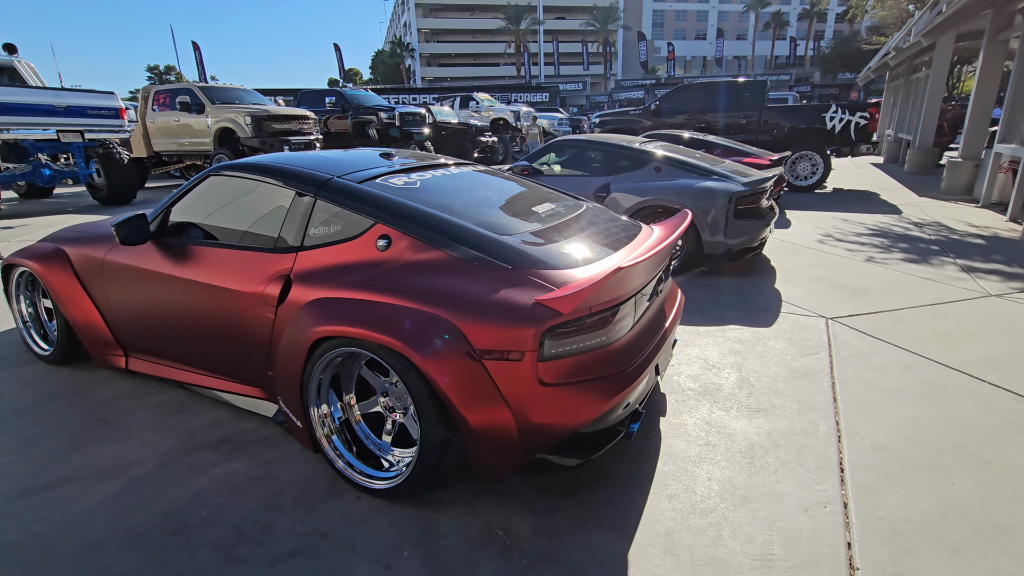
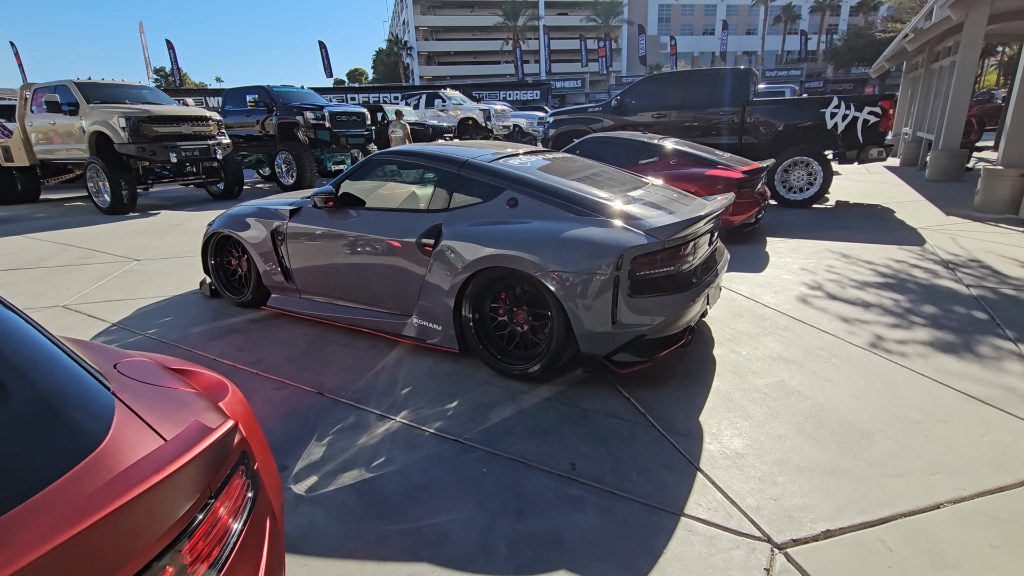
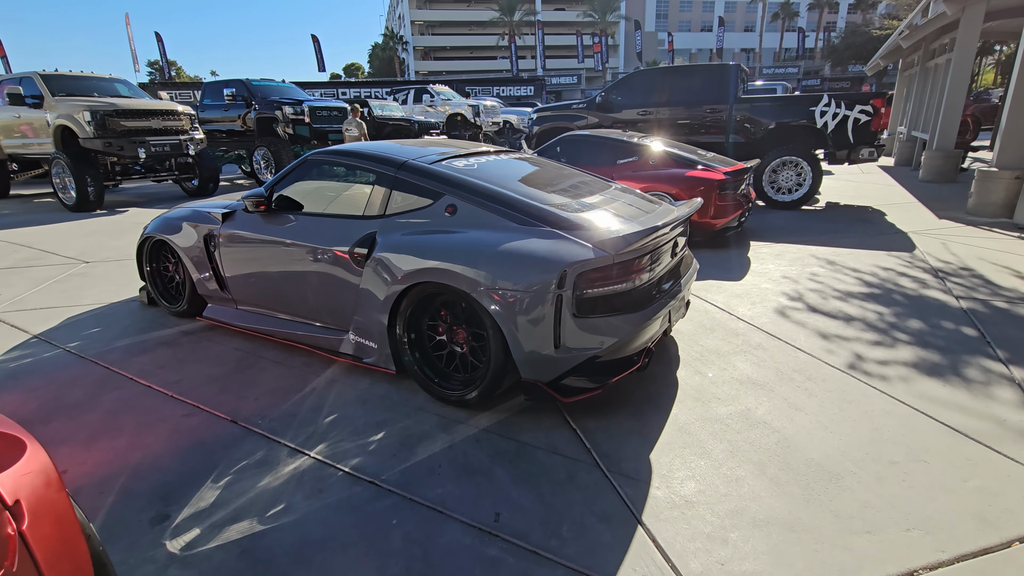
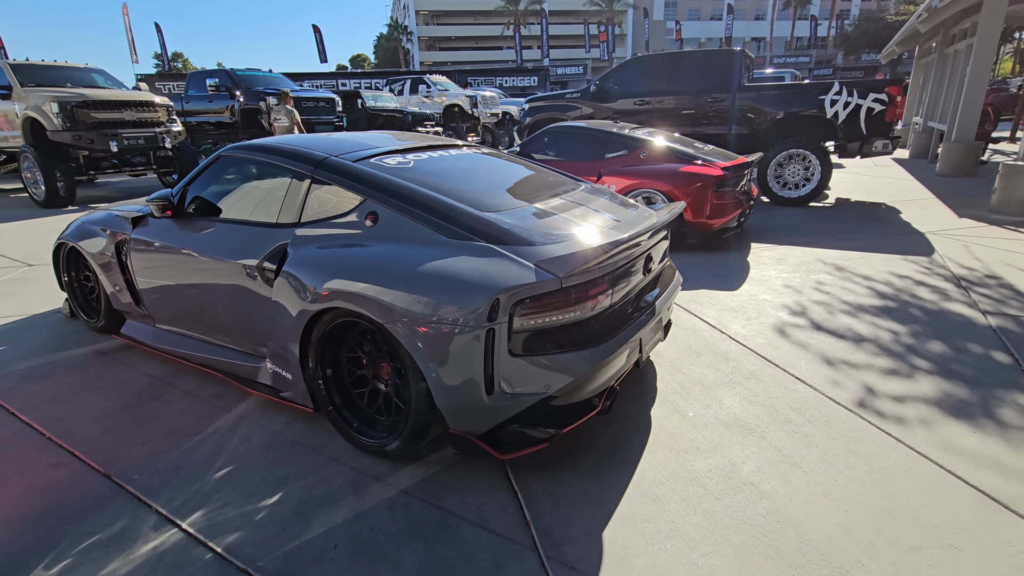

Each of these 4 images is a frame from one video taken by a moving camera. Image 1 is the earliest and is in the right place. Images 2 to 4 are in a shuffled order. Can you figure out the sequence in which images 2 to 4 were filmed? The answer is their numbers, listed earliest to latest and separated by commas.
2, 3, 4
